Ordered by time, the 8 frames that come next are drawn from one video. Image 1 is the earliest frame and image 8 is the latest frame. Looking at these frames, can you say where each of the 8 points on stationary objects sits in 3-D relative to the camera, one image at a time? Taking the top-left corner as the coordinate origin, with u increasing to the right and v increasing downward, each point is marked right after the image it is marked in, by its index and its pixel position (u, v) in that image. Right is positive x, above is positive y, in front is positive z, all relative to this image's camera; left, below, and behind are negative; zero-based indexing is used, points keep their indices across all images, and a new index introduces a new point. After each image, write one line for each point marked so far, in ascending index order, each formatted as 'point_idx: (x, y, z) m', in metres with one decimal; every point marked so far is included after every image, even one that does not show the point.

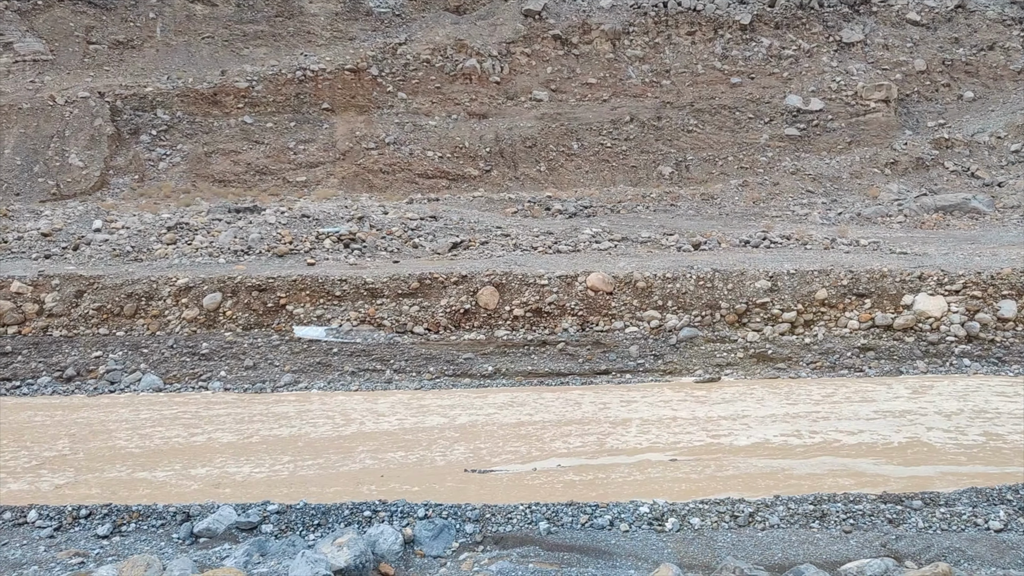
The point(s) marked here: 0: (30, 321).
0: (-4.2, -0.3, +7.3) m
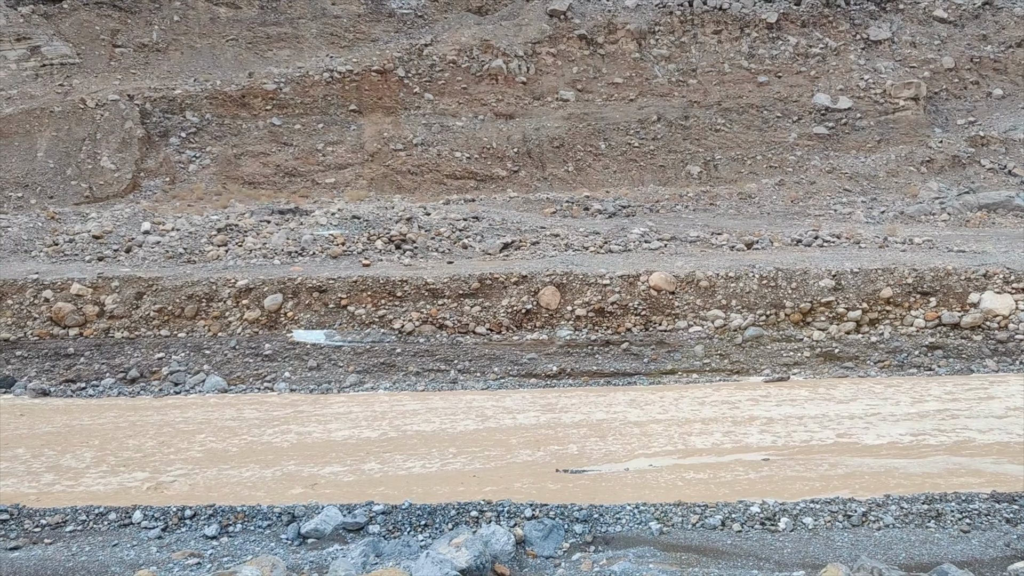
0: (-3.7, -0.3, +7.4) m
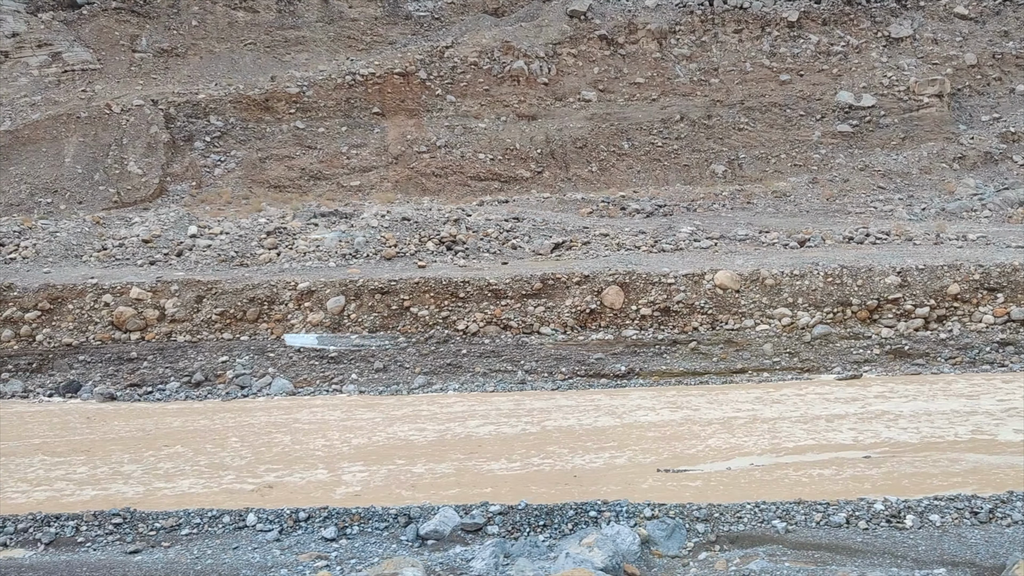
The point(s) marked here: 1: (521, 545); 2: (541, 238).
0: (-3.1, -0.3, +7.4) m
1: (0.0, -1.1, +3.6) m
2: (+0.3, +0.5, +9.2) m
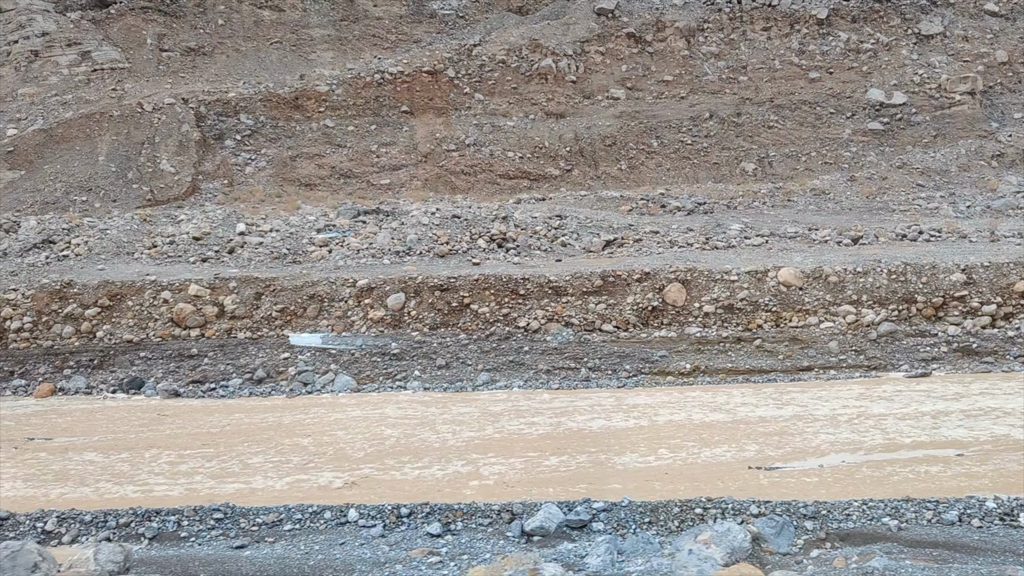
0: (-2.6, -0.3, +7.4) m
1: (+0.5, -1.1, +3.5) m
2: (+0.8, +0.6, +9.2) m
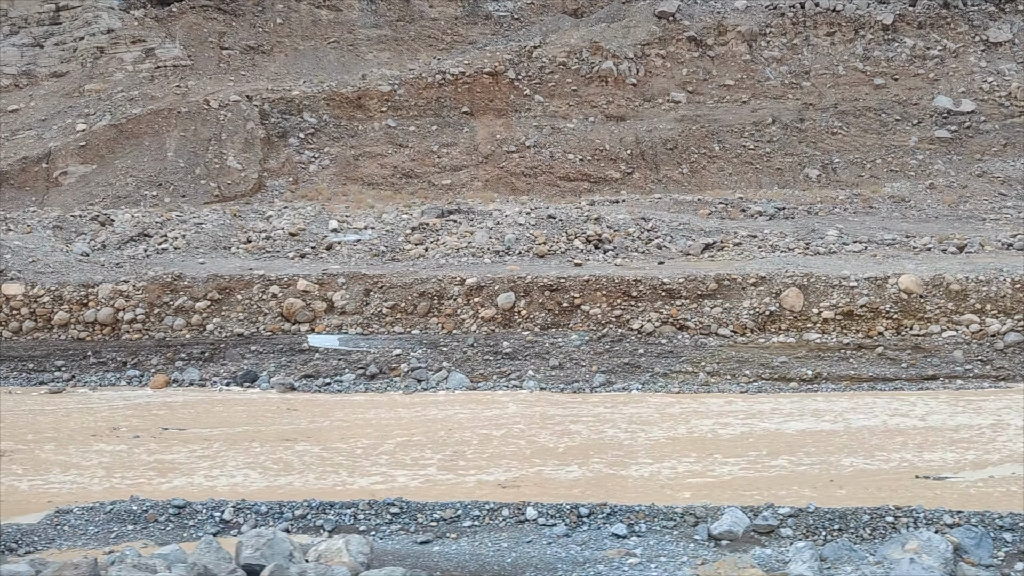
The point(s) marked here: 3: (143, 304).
0: (-1.7, -0.3, +7.4) m
1: (+1.3, -1.1, +3.5) m
2: (+1.8, +0.5, +9.1) m
3: (-3.3, -0.1, +7.6) m
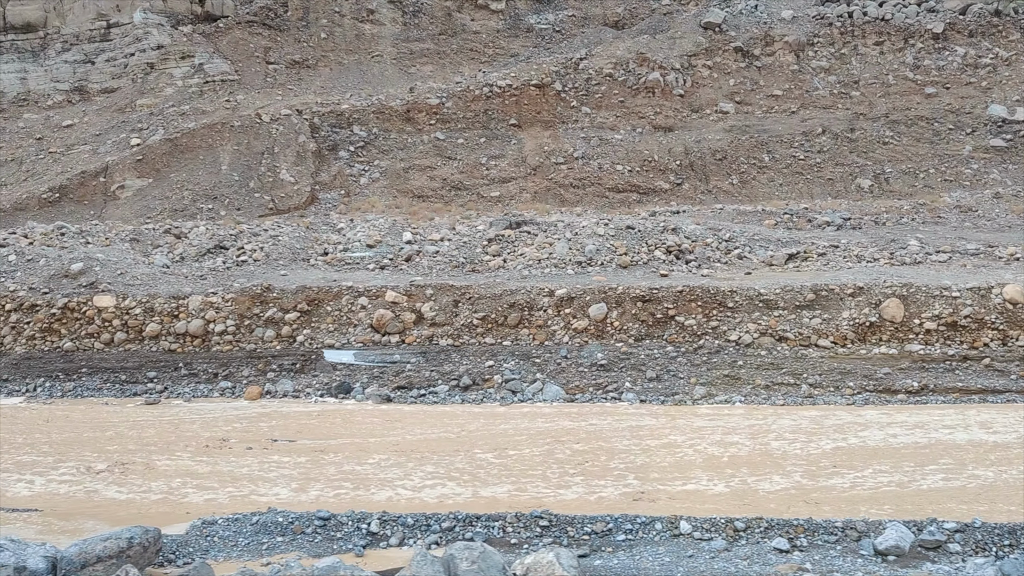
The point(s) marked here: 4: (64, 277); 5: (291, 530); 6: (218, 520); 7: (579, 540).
0: (-0.9, -0.4, +7.4) m
1: (+2.0, -1.1, +3.4) m
2: (+2.7, +0.4, +9.0) m
3: (-2.5, -0.3, +7.6) m
4: (-4.3, +0.1, +8.1) m
5: (-1.0, -1.1, +4.0) m
6: (-1.4, -1.1, +4.1) m
7: (+0.3, -1.1, +3.8) m
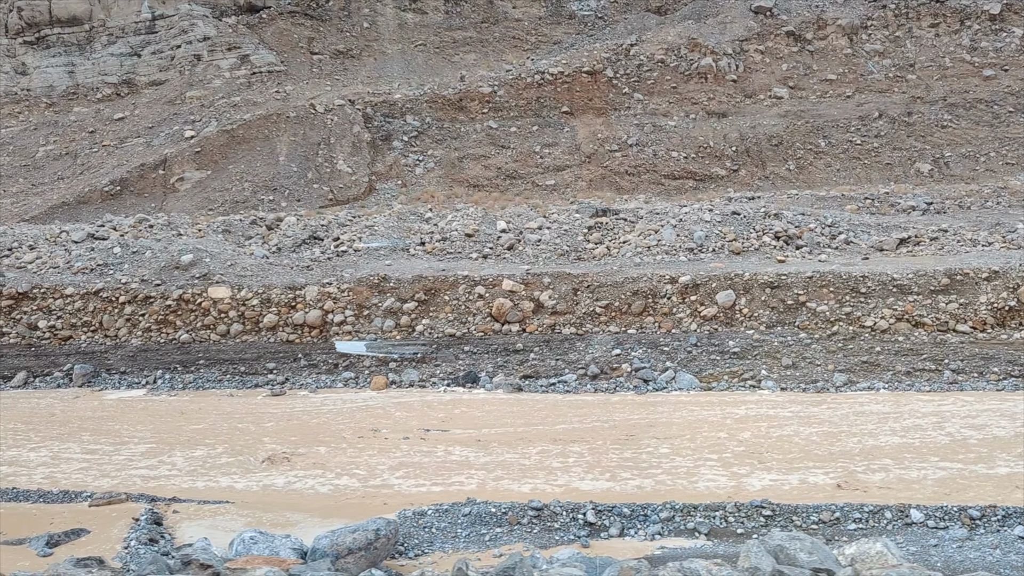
0: (+0.2, -0.3, +7.3) m
1: (+3.0, -1.0, +3.3) m
2: (+3.7, +0.6, +8.9) m
3: (-1.5, -0.2, +7.6) m
4: (-3.2, +0.2, +8.1) m
5: (0.0, -1.1, +3.9) m
6: (-0.4, -1.1, +4.0) m
7: (+1.3, -1.1, +3.7) m
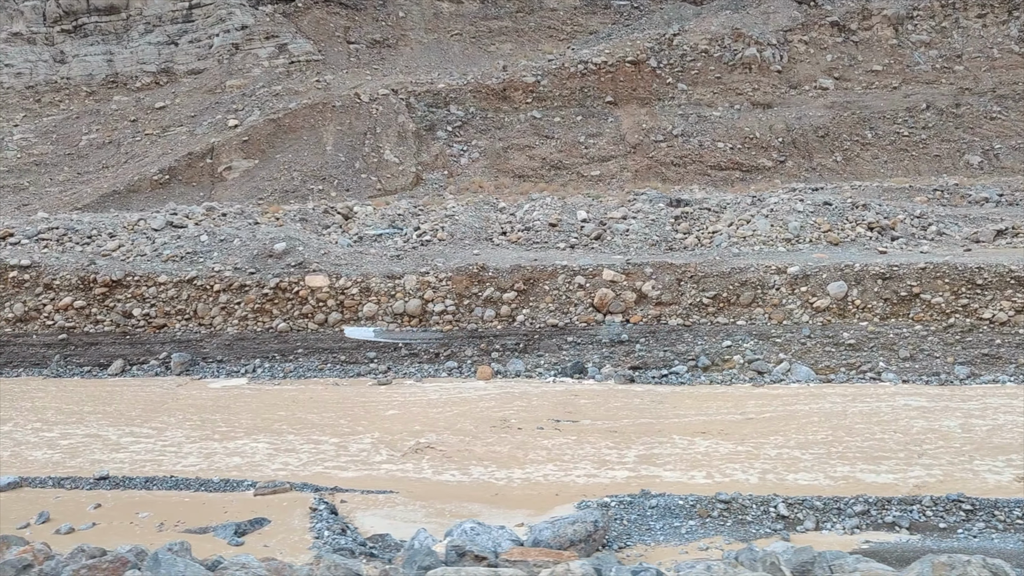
0: (+1.0, -0.2, +7.3) m
1: (+3.9, -1.0, +3.2) m
2: (+4.6, +0.6, +8.8) m
3: (-0.6, -0.1, +7.5) m
4: (-2.3, +0.3, +8.0) m
5: (+0.8, -1.0, +3.9) m
6: (+0.5, -1.0, +4.0) m
7: (+2.2, -1.0, +3.7) m
